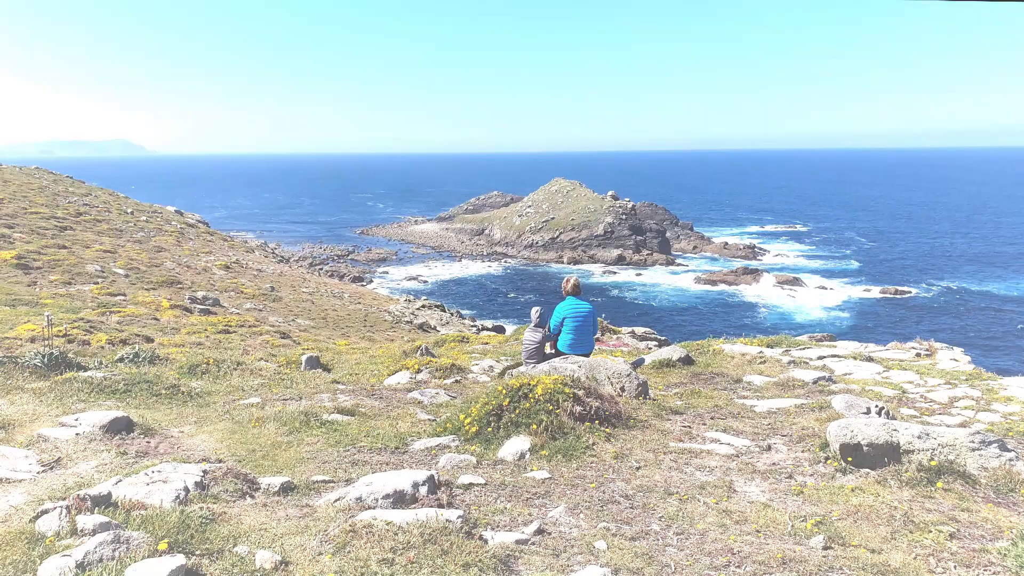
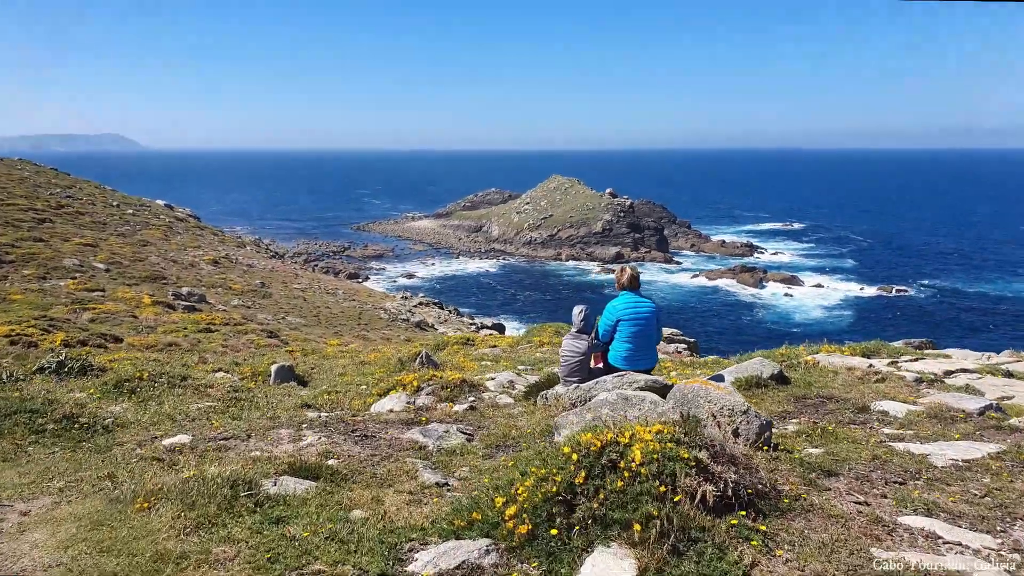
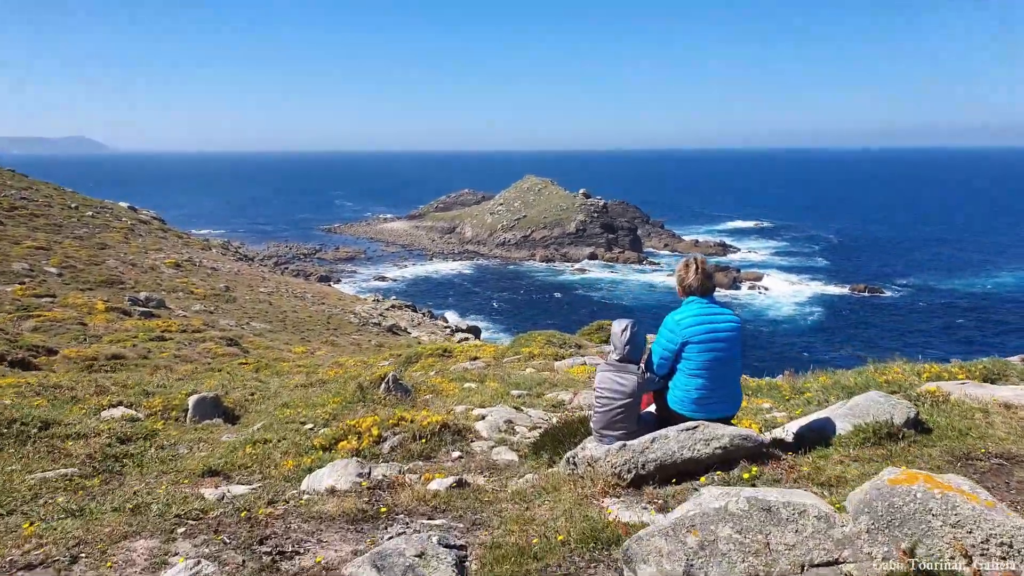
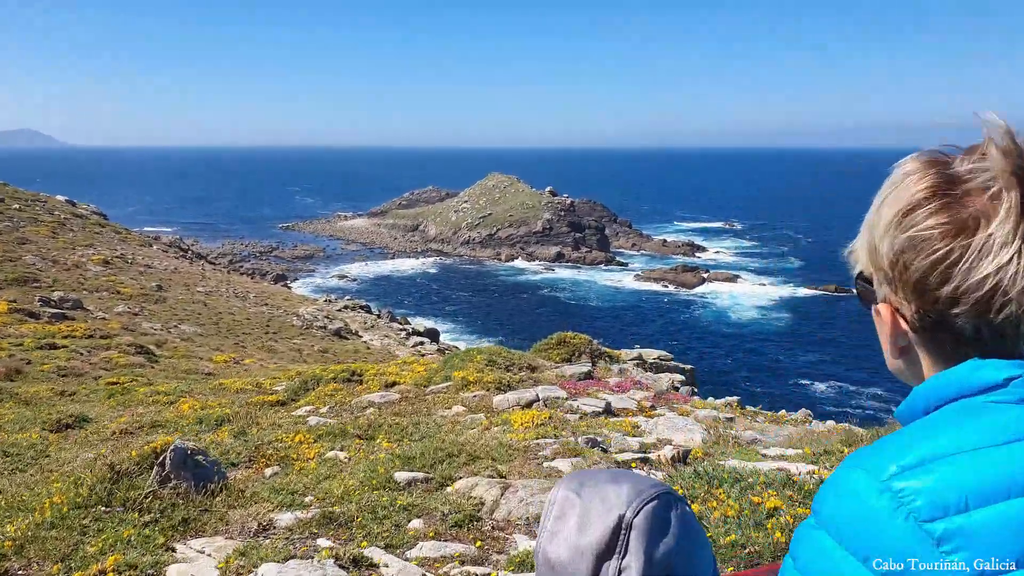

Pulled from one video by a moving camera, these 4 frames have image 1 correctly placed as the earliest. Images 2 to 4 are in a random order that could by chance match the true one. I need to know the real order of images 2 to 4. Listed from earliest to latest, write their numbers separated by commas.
2, 3, 4
